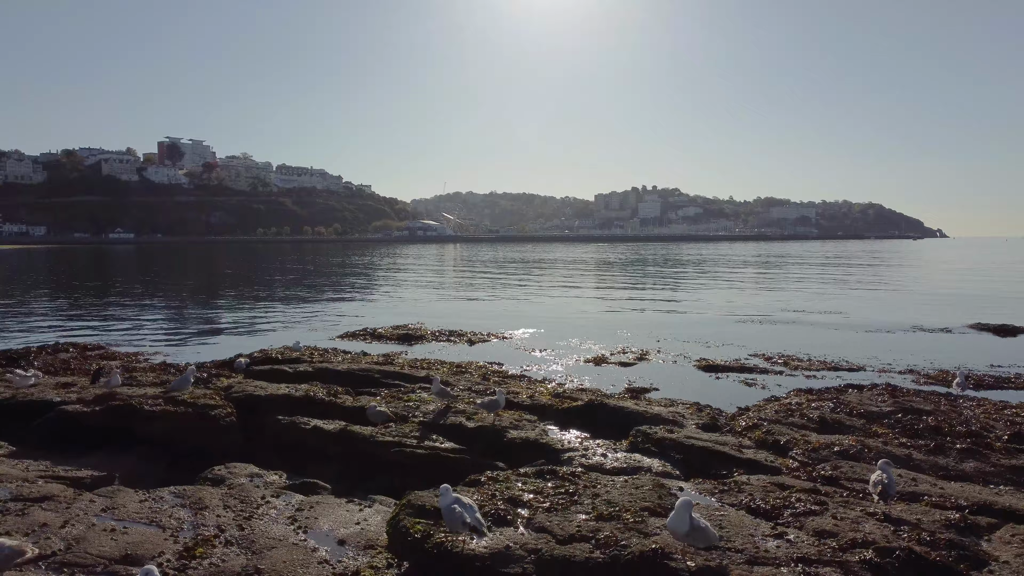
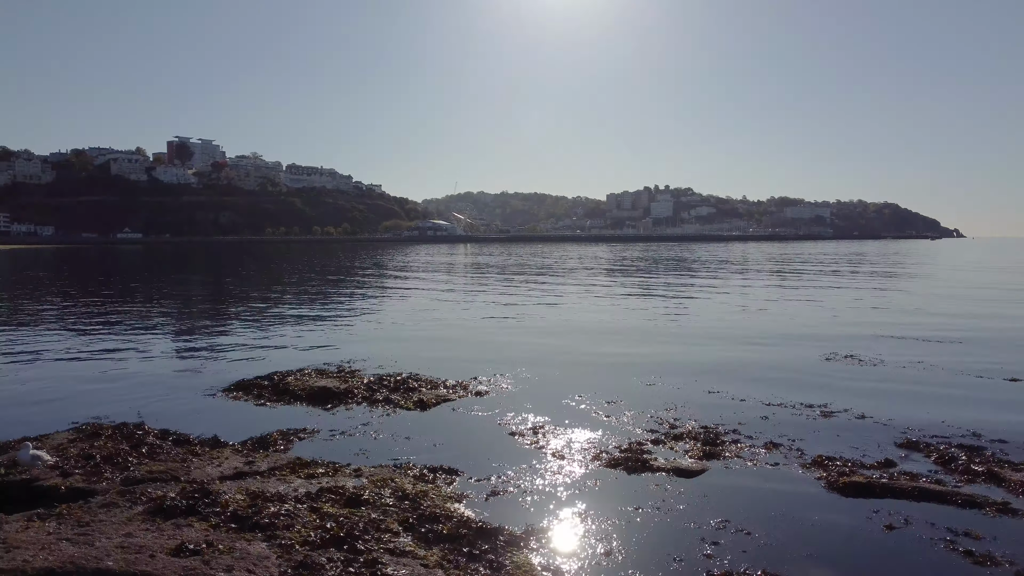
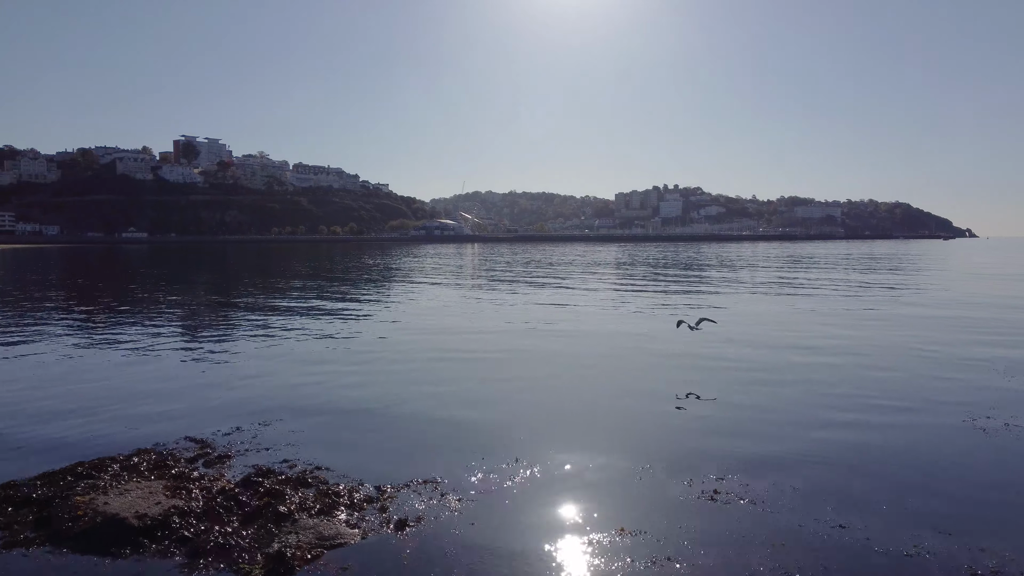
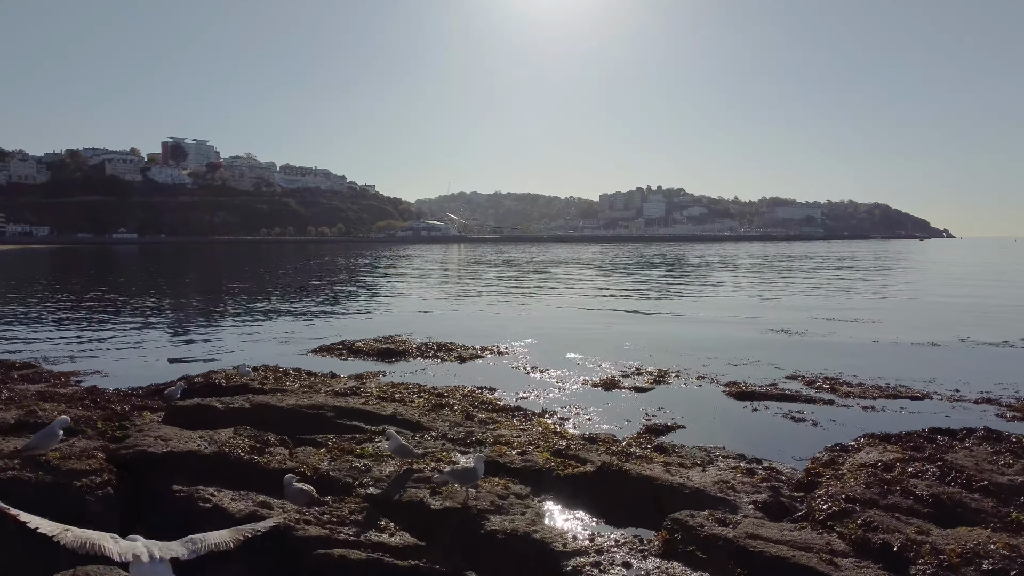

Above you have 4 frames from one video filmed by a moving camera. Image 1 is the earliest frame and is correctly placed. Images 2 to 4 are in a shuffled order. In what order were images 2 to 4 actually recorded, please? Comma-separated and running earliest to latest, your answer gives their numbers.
4, 2, 3
